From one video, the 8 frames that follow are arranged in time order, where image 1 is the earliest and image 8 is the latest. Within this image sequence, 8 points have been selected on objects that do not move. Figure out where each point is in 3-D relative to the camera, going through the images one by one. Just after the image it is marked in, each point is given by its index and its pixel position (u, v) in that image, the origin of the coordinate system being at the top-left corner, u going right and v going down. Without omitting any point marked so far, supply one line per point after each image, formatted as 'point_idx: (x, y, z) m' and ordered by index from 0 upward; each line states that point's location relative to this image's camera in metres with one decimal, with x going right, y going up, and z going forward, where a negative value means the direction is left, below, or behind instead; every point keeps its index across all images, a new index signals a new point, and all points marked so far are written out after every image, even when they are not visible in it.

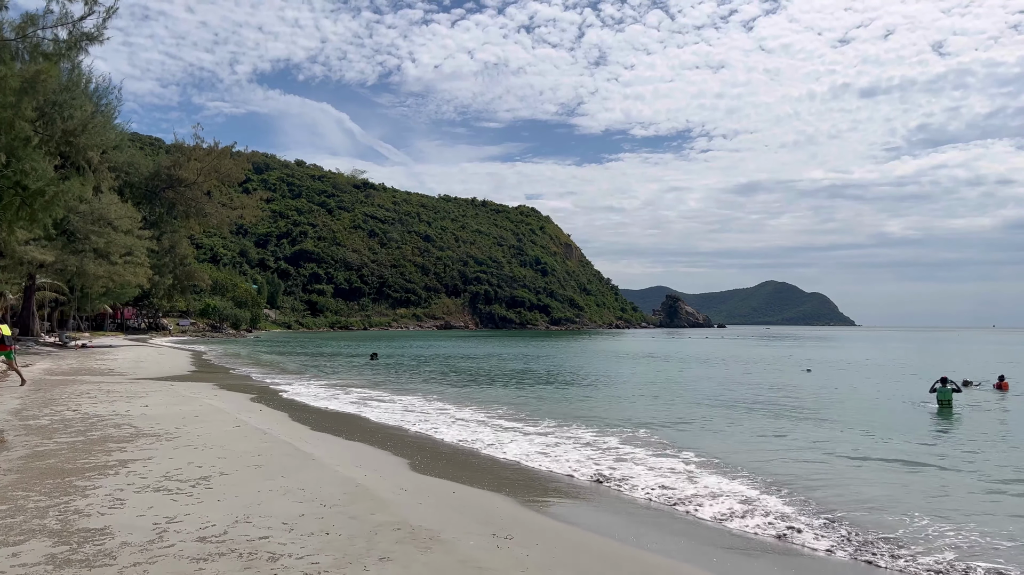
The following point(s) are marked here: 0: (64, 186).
0: (-10.0, +2.2, +18.7) m
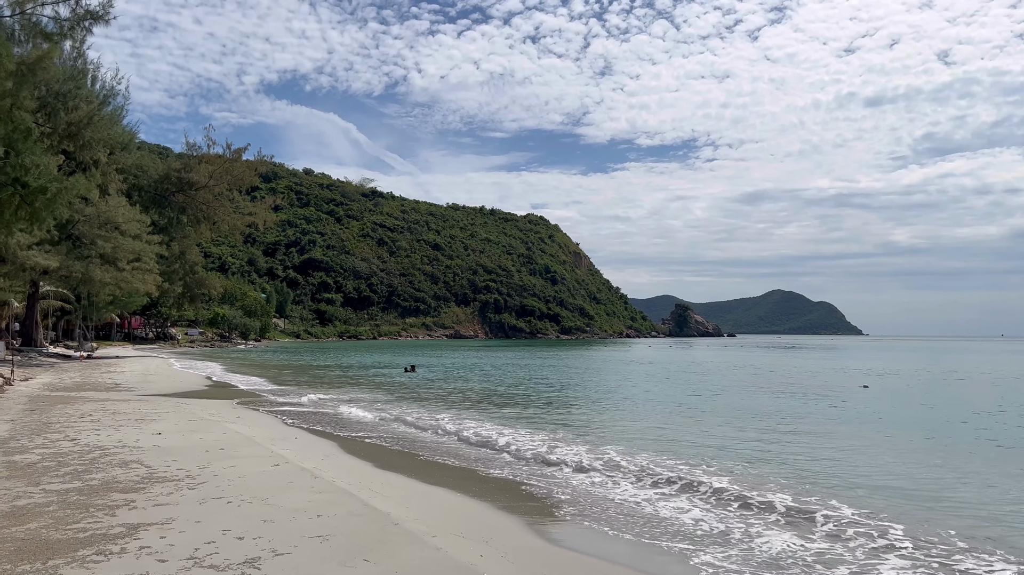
0: (-9.0, +2.1, +17.1) m
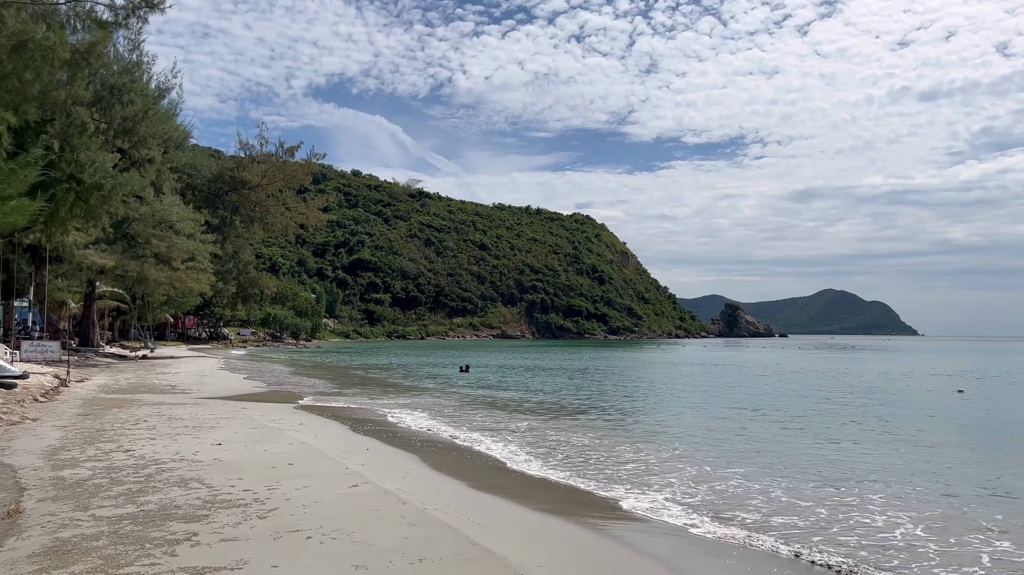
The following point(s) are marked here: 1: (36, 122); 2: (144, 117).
0: (-7.7, +2.1, +16.6) m
1: (-8.4, +2.9, +14.9) m
2: (-8.2, +3.8, +18.7) m
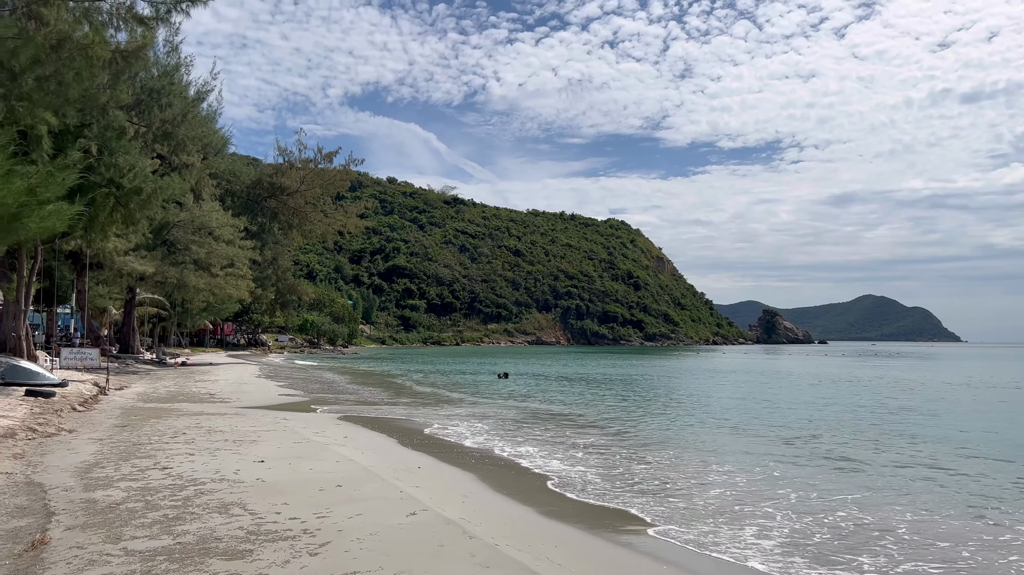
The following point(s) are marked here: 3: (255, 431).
0: (-6.8, +2.0, +16.3) m
1: (-7.6, +2.8, +14.6) m
2: (-7.2, +3.7, +18.4) m
3: (-3.1, -1.7, +10.0) m
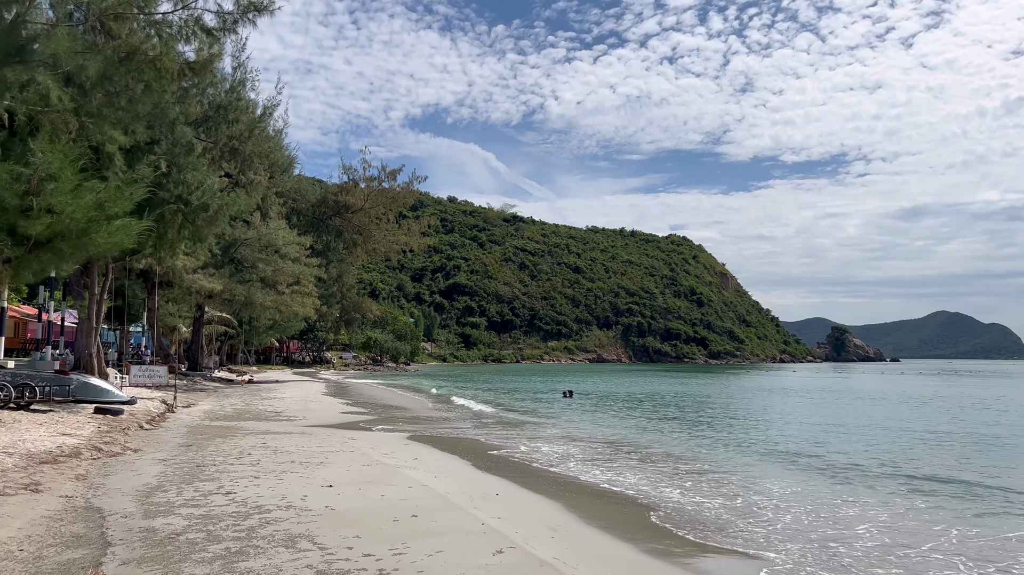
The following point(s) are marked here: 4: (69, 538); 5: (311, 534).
0: (-5.5, +1.7, +16.2) m
1: (-6.4, +2.5, +14.6) m
2: (-5.7, +3.3, +18.4) m
3: (-2.2, -1.9, +9.6) m
4: (-2.7, -1.5, +5.2) m
5: (-1.2, -1.5, +5.0) m
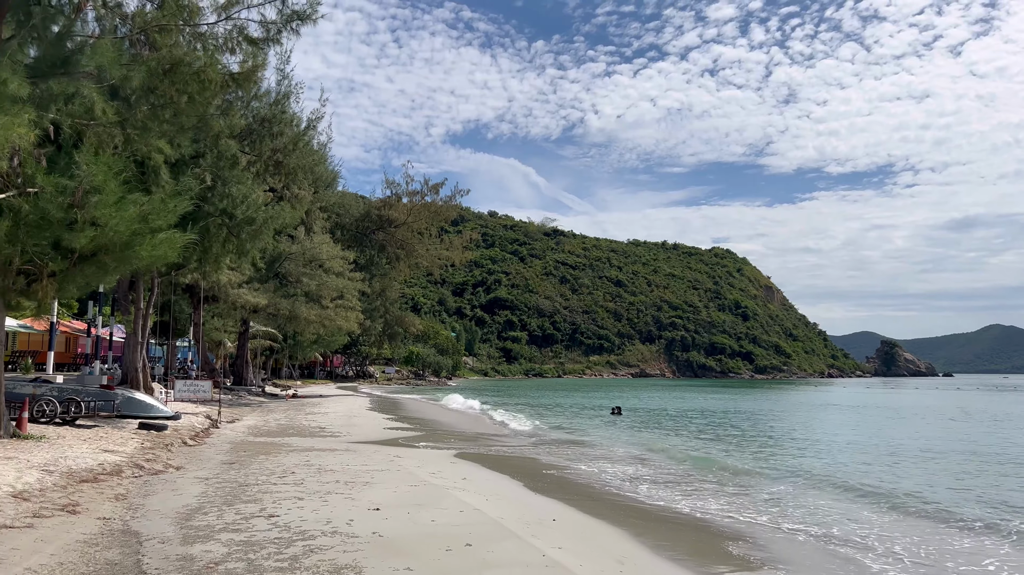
0: (-4.6, +1.4, +16.0) m
1: (-5.5, +2.3, +14.5) m
2: (-4.7, +3.0, +18.3) m
3: (-1.6, -2.0, +9.2) m
4: (-2.4, -1.6, +4.8) m
5: (-0.8, -1.5, +4.6) m
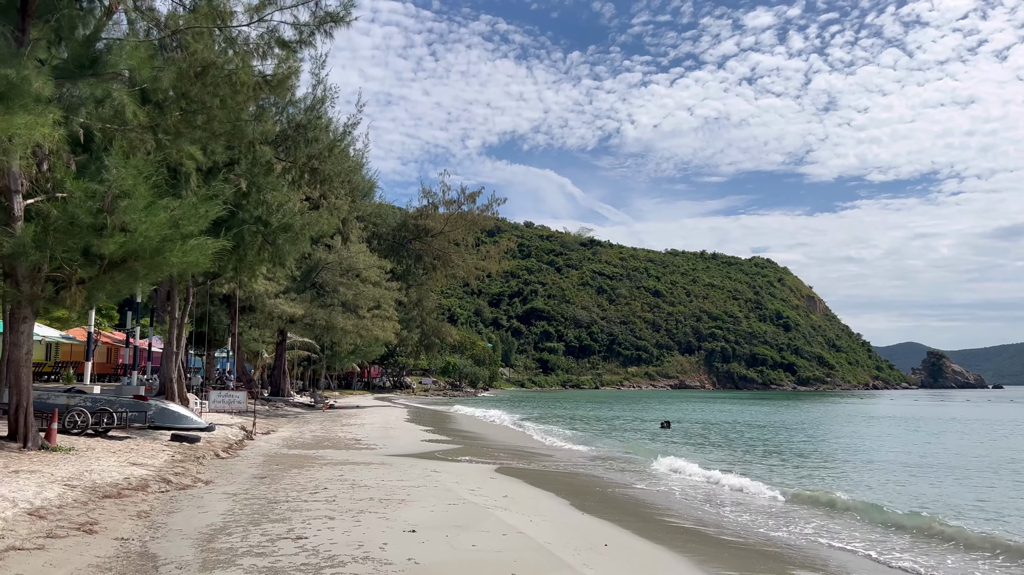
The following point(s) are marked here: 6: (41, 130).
0: (-3.8, +1.3, +15.7) m
1: (-4.9, +2.1, +14.3) m
2: (-3.9, +2.8, +18.0) m
3: (-1.1, -2.1, +8.8) m
4: (-2.1, -1.6, +4.4) m
5: (-0.6, -1.5, +4.1) m
6: (-4.1, +1.4, +7.2) m
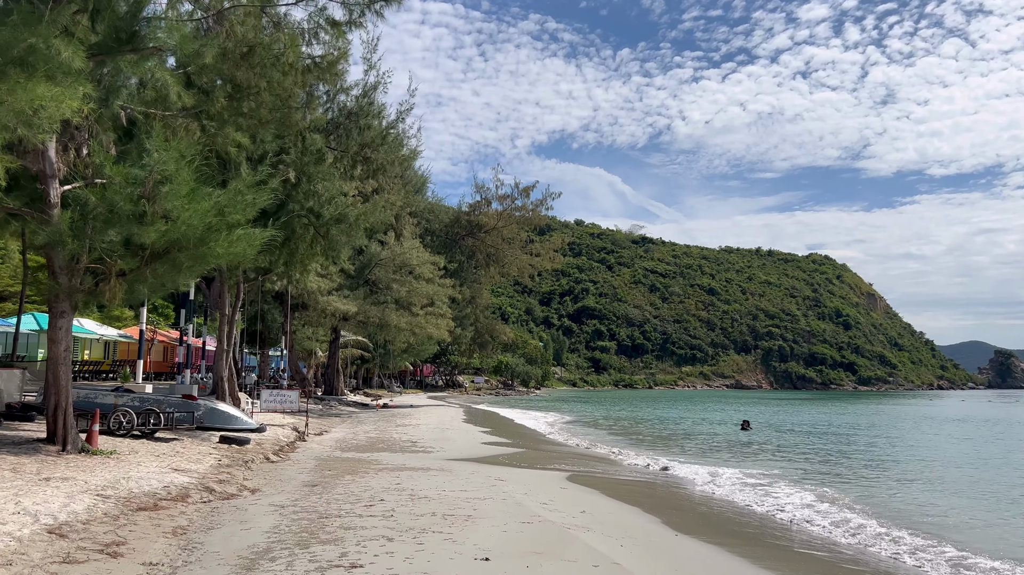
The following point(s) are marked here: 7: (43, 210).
0: (-2.7, +1.4, +15.0) m
1: (-3.8, +2.2, +13.6) m
2: (-2.6, +2.9, +17.2) m
3: (-0.4, -2.0, +7.9) m
4: (-1.6, -1.5, +3.6) m
5: (-0.2, -1.4, +3.2) m
6: (-3.5, +1.4, +6.5) m
7: (-5.0, +0.8, +9.0) m
